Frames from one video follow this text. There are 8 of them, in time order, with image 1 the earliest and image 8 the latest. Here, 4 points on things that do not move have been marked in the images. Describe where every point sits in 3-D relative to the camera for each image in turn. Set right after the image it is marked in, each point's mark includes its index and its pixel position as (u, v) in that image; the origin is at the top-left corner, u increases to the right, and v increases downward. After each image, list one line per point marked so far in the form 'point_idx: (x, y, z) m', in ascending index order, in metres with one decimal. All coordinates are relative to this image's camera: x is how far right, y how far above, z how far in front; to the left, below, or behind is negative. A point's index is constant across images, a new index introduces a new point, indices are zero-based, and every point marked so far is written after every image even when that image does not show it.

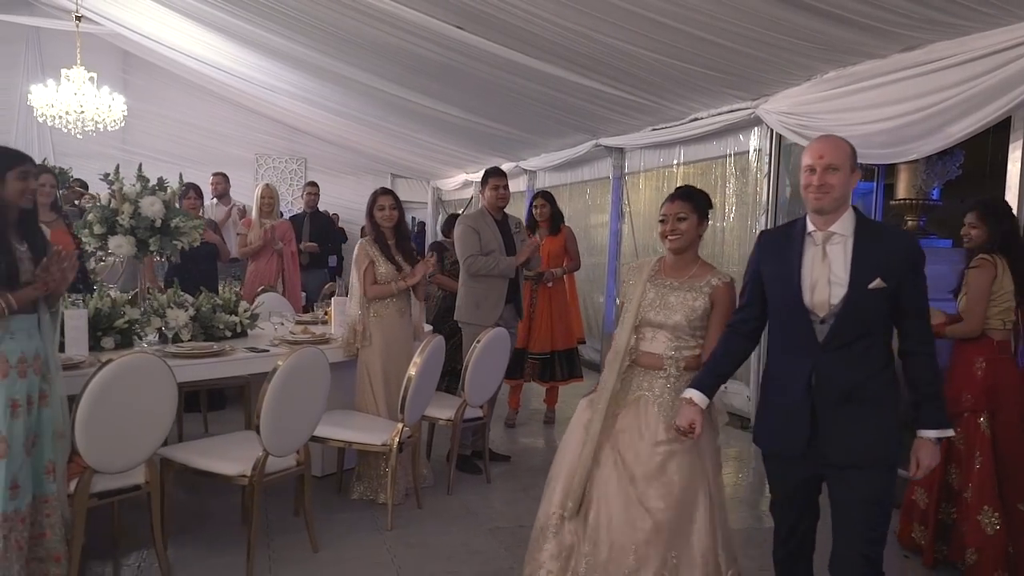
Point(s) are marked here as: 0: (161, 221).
0: (-1.5, +0.3, +3.1) m
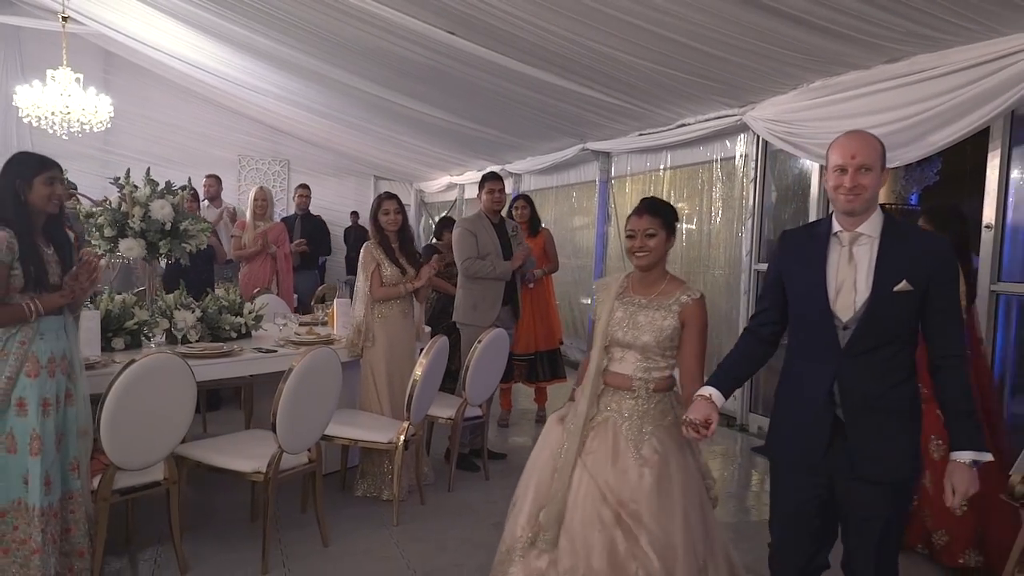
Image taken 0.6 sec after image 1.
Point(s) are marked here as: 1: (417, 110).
0: (-1.5, +0.3, +3.2) m
1: (-1.1, +2.0, +8.0) m
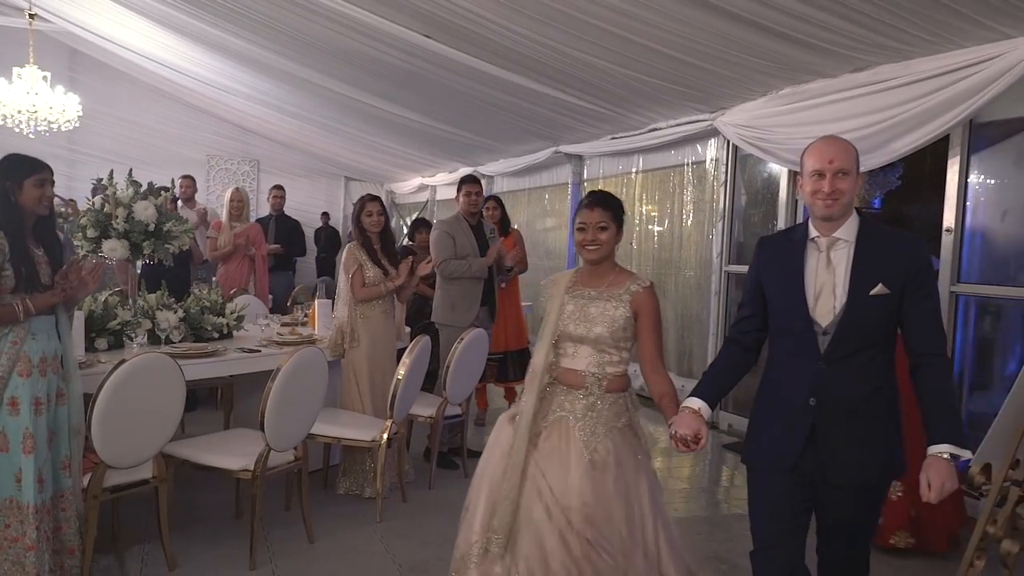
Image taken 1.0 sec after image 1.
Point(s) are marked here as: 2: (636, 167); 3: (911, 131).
0: (-1.6, +0.3, +3.2) m
1: (-1.4, +2.0, +8.0) m
2: (+1.2, +1.1, +6.6) m
3: (+2.0, +0.8, +3.6) m
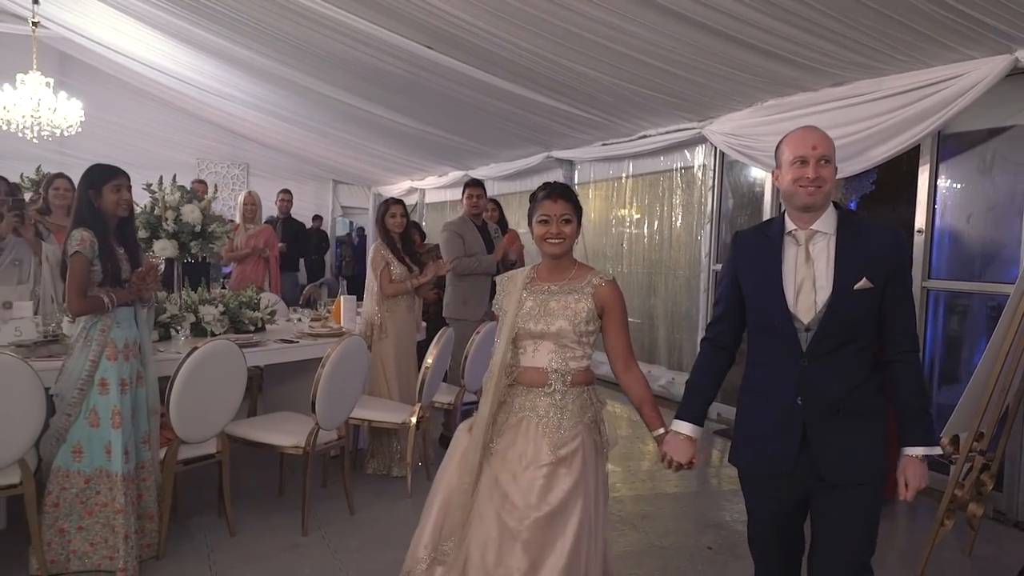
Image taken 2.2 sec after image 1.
0: (-1.5, +0.3, +3.4) m
1: (-1.5, +2.0, +8.3) m
2: (+1.1, +1.2, +6.9) m
3: (+2.1, +0.8, +4.0) m
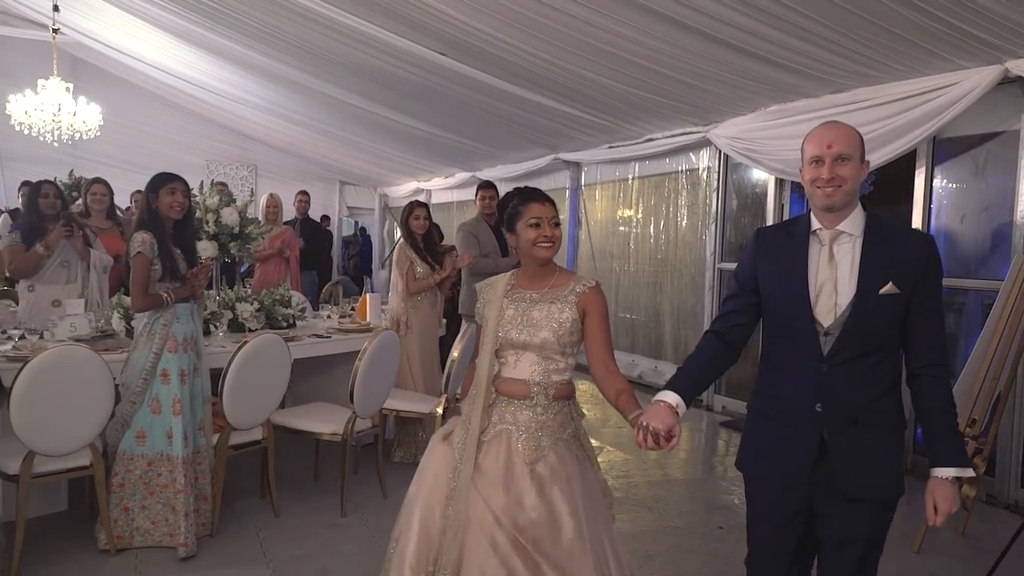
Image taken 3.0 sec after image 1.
0: (-1.4, +0.3, +3.7) m
1: (-1.4, +2.0, +8.5) m
2: (+1.2, +1.2, +7.1) m
3: (+2.2, +0.8, +4.2) m
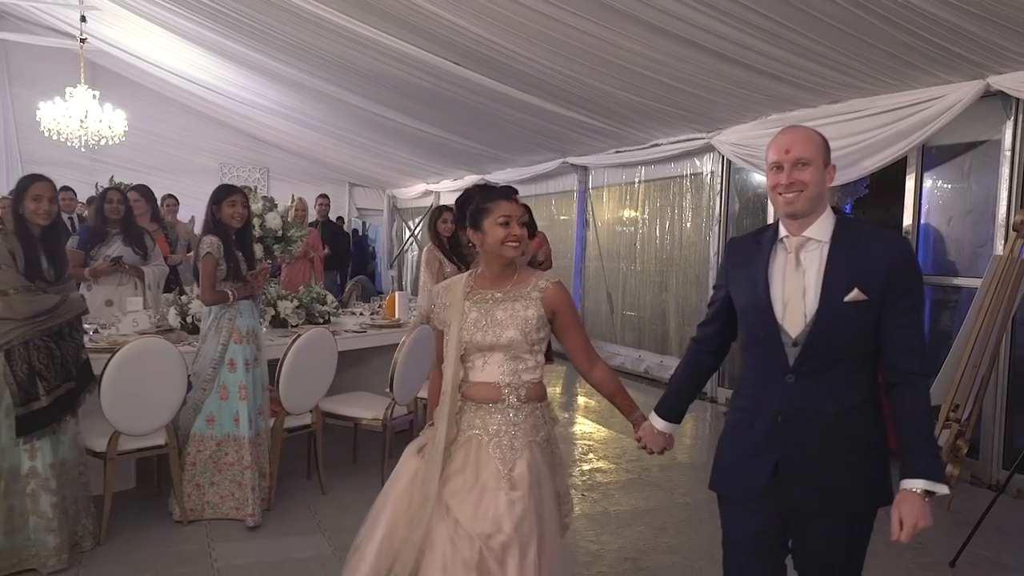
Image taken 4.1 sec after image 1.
0: (-1.3, +0.3, +4.0) m
1: (-1.3, +2.0, +8.8) m
2: (+1.3, +1.2, +7.5) m
3: (+2.3, +0.9, +4.5) m
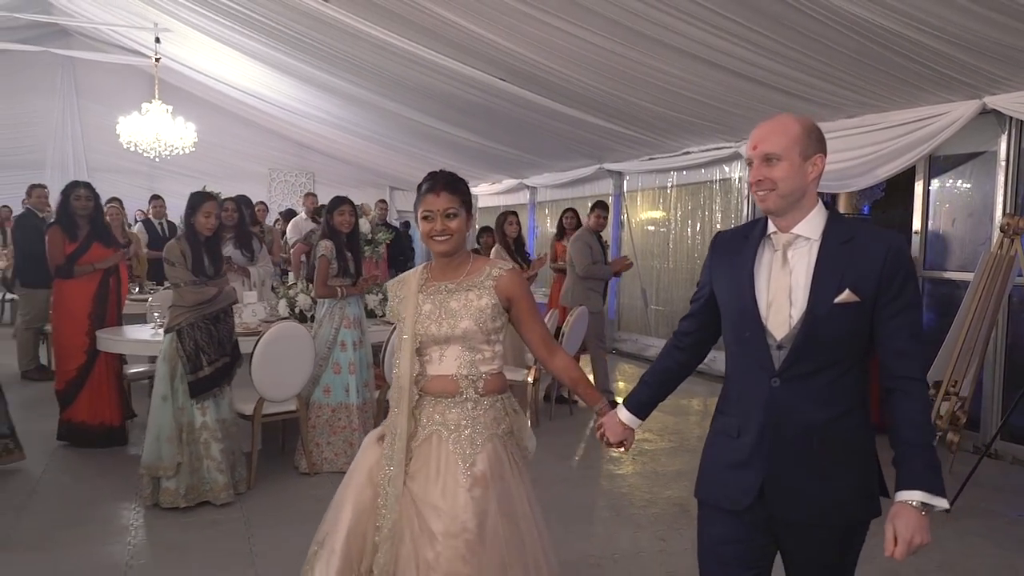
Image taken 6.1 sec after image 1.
0: (-0.9, +0.3, +4.6) m
1: (-0.8, +2.1, +9.5) m
2: (+1.8, +1.2, +8.0) m
3: (+2.7, +0.9, +5.1) m
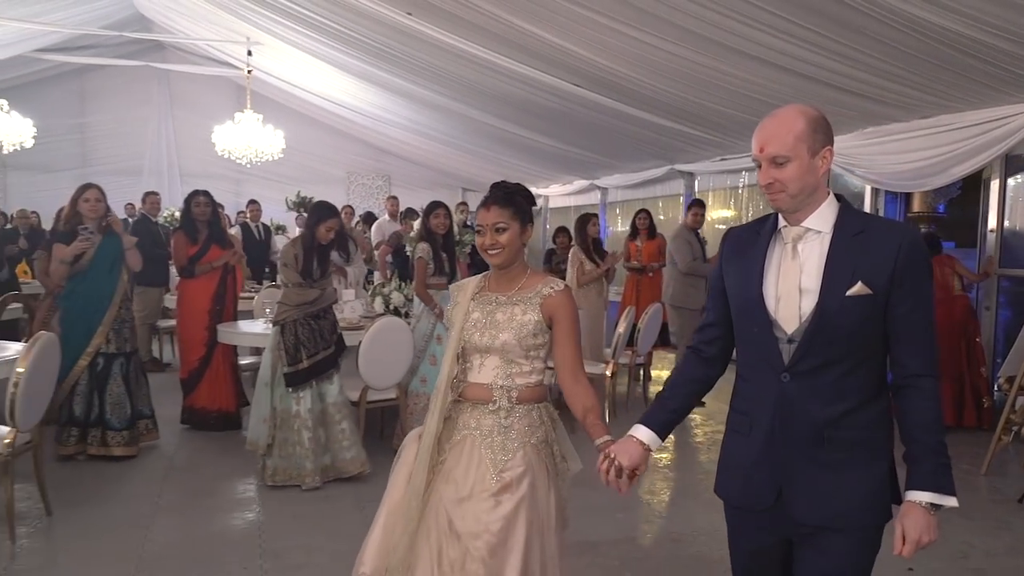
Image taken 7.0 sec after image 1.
0: (-0.4, +0.4, +5.0) m
1: (+0.2, +2.1, +9.8) m
2: (+2.6, +1.2, +8.1) m
3: (+3.3, +0.9, +5.1) m
